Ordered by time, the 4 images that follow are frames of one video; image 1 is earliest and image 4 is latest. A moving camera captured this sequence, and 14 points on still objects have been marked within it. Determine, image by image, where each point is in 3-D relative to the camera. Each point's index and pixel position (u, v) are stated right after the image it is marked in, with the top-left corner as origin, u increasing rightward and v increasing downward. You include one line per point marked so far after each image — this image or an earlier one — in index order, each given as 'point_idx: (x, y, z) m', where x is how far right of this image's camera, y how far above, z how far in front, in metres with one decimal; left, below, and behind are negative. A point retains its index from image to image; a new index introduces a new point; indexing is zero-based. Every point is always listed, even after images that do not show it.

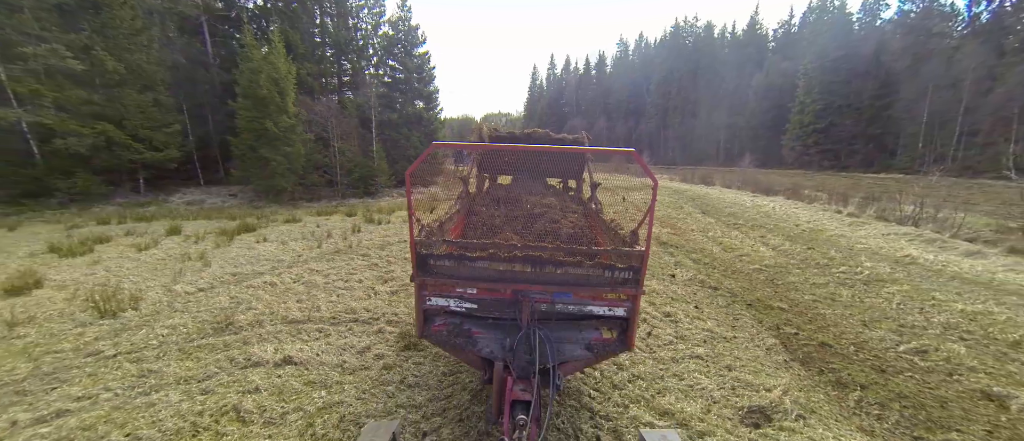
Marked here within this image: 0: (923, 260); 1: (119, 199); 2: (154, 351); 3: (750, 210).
0: (+9.3, -0.9, +9.2) m
1: (-13.2, +0.7, +13.7) m
2: (-3.9, -1.4, +4.5) m
3: (+9.5, +0.5, +16.2) m
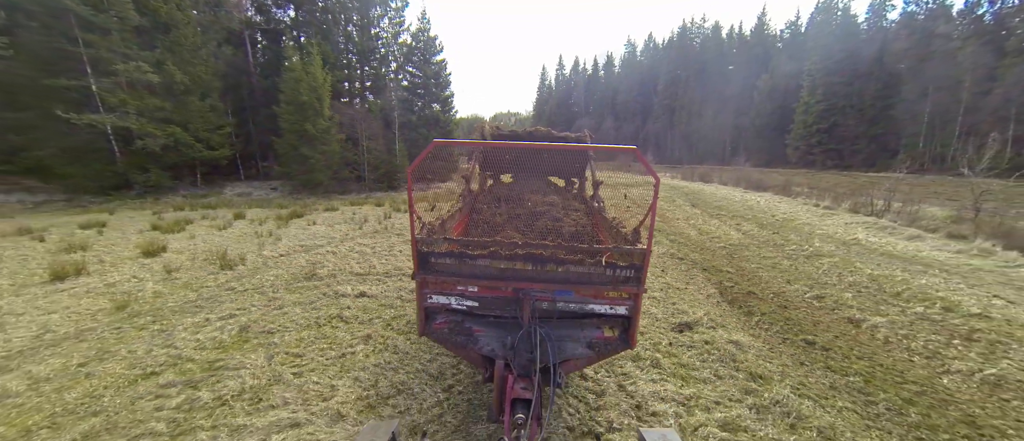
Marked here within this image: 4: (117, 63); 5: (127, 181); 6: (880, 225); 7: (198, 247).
0: (+9.5, -0.5, +10.9) m
1: (-12.9, +1.1, +15.9) m
2: (-3.8, -1.1, +6.5) m
3: (+9.8, +0.8, +17.9) m
4: (-12.8, +5.0, +13.2) m
5: (-13.7, +1.4, +14.5) m
6: (+11.7, -0.1, +12.9) m
7: (-6.6, -0.5, +8.6) m
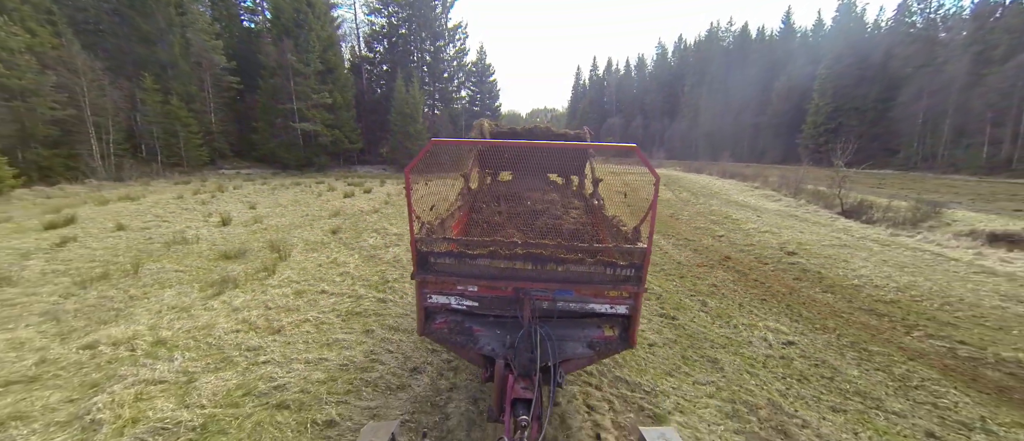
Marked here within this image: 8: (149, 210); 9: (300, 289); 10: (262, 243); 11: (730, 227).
0: (+10.7, +0.9, +18.6) m
1: (-11.2, +3.2, +25.4) m
2: (-3.0, +0.7, +15.3) m
3: (+11.6, +2.3, +25.6) m
4: (-11.2, +7.1, +22.7) m
5: (-12.0, +3.5, +24.1) m
6: (+13.0, +1.3, +20.5) m
7: (-5.5, +1.3, +17.6) m
8: (-10.4, +0.3, +11.6) m
9: (-3.3, -1.1, +6.5) m
10: (-5.4, -0.5, +8.9) m
11: (+6.6, -0.2, +12.4) m
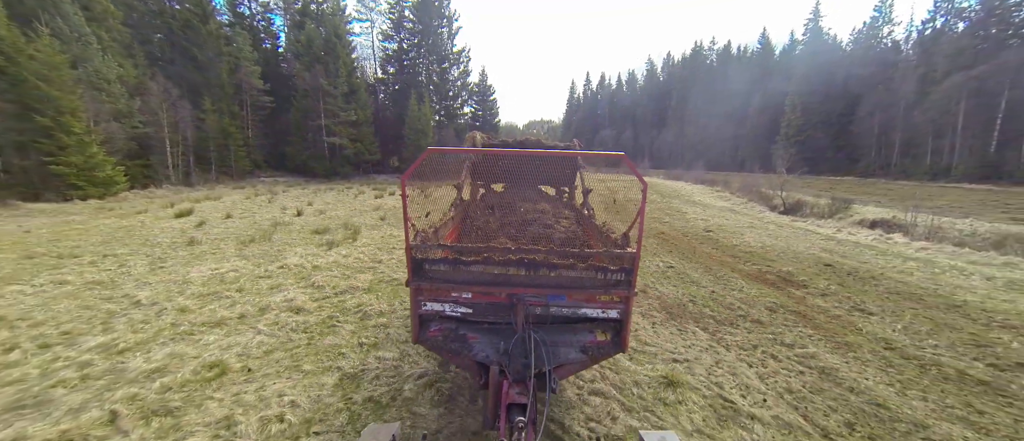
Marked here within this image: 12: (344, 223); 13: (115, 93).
0: (+10.6, +1.1, +22.5) m
1: (-11.4, +3.1, +29.1) m
2: (-3.1, +0.9, +19.1) m
3: (+11.4, +2.3, +29.5) m
4: (-11.4, +7.0, +26.5) m
5: (-12.2, +3.4, +27.8) m
6: (+12.9, +1.4, +24.4) m
7: (-5.6, +1.4, +21.4) m
8: (-10.4, +0.6, +15.3) m
9: (-3.3, -0.7, +10.2) m
10: (-5.4, -0.1, +12.5) m
11: (+6.6, +0.1, +16.2) m
12: (-5.2, -0.1, +12.4) m
13: (-17.7, +5.7, +18.2) m
